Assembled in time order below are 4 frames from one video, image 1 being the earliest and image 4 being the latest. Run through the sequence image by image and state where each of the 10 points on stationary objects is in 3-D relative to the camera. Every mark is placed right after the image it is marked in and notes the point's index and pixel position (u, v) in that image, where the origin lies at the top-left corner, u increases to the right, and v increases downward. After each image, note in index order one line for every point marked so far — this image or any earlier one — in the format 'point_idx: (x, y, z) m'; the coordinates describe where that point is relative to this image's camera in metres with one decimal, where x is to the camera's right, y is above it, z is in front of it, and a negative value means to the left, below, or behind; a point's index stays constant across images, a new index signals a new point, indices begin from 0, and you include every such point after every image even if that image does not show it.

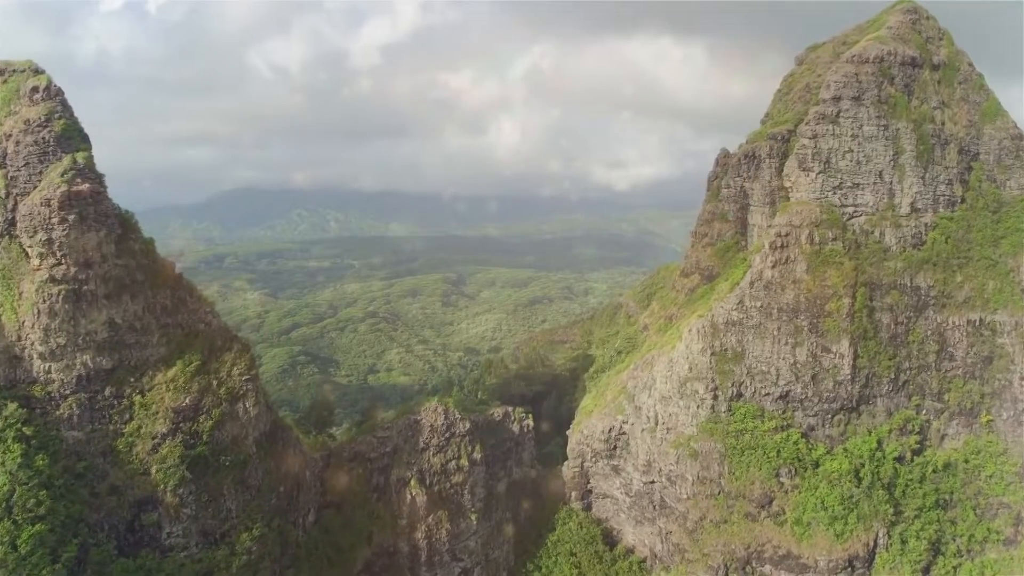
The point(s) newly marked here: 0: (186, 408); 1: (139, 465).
0: (-10.0, -3.7, +19.3) m
1: (-11.2, -5.3, +18.9) m
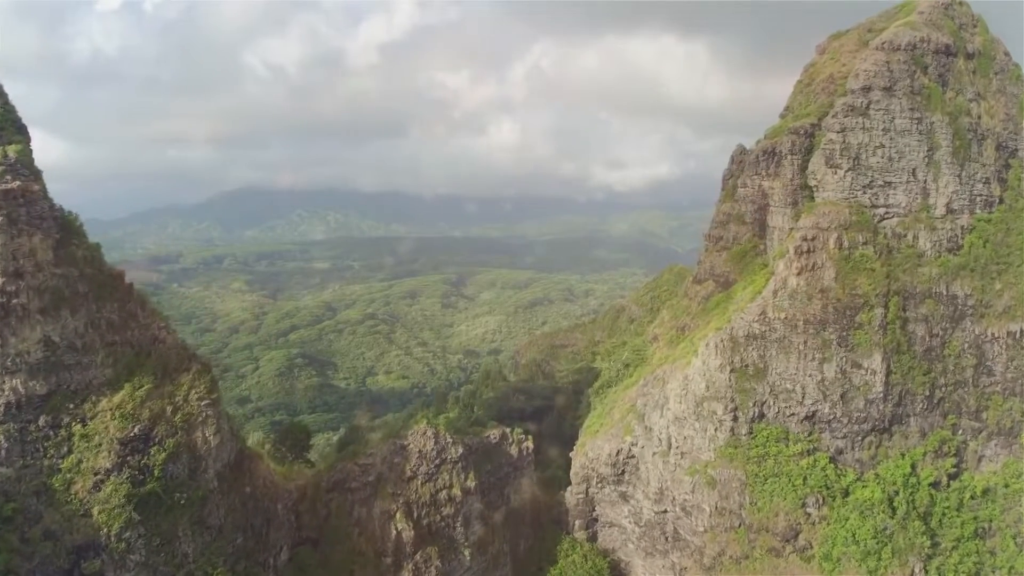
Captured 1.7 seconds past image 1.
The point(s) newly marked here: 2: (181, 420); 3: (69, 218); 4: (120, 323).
0: (-10.1, -4.0, +16.8) m
1: (-11.3, -5.6, +16.4) m
2: (-9.2, -3.7, +17.5) m
3: (-12.6, +2.0, +17.8) m
4: (-11.1, -1.0, +17.8) m
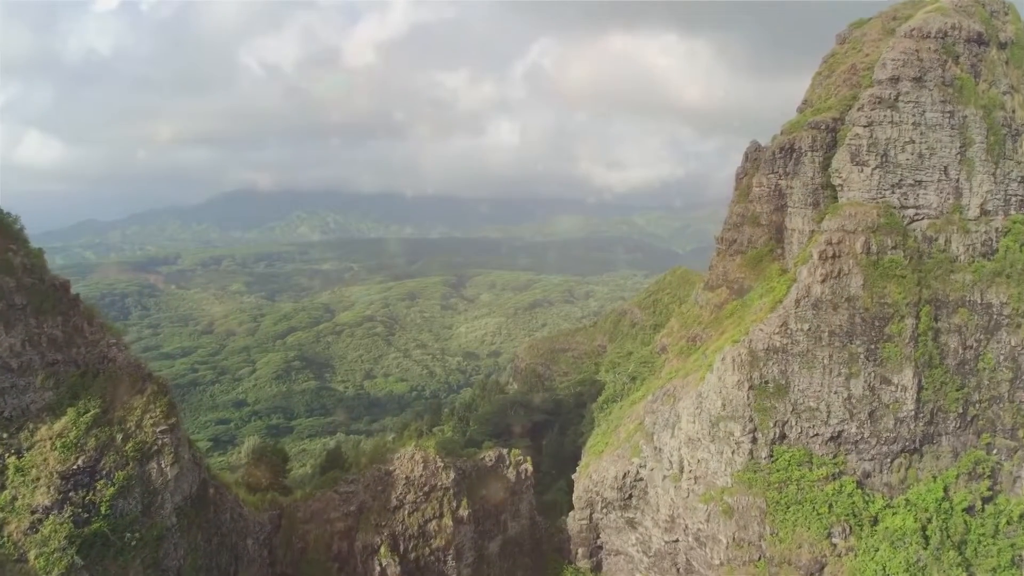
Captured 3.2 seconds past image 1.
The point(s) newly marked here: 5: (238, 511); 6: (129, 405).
0: (-10.2, -4.3, +14.7) m
1: (-11.4, -5.9, +14.3) m
2: (-9.3, -4.0, +15.5) m
3: (-12.7, +1.7, +15.8) m
4: (-11.2, -1.3, +15.7) m
5: (-7.9, -6.5, +18.2) m
6: (-9.7, -3.0, +15.9) m
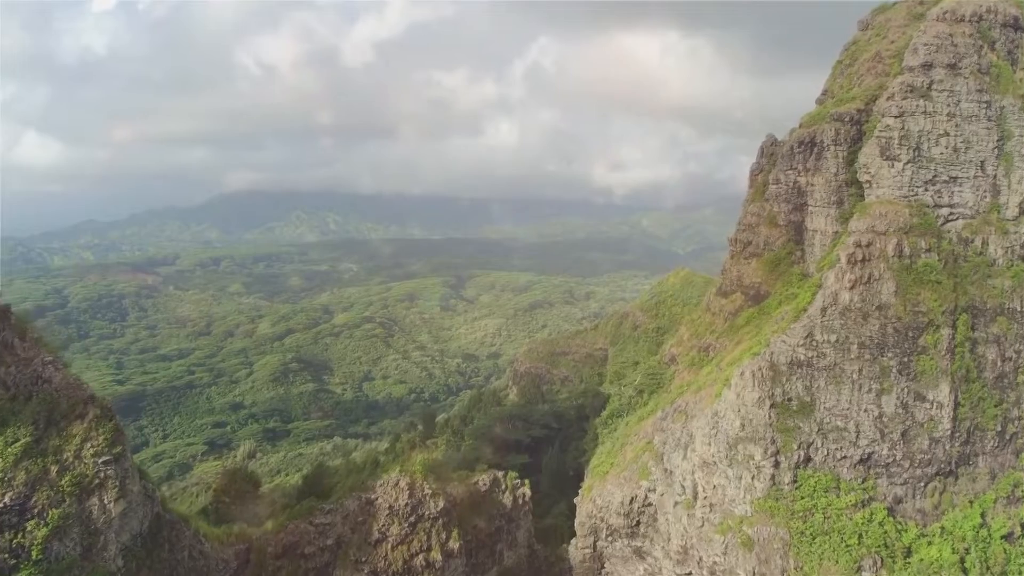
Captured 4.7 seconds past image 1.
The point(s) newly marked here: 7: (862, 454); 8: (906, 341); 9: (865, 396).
0: (-10.3, -4.5, +12.7) m
1: (-11.5, -6.1, +12.3) m
2: (-9.5, -4.2, +13.4) m
3: (-12.8, +1.5, +13.8) m
4: (-11.3, -1.5, +13.7) m
5: (-8.0, -6.7, +16.2) m
6: (-9.8, -3.2, +13.9) m
7: (+11.0, -5.2, +19.7) m
8: (+12.4, -1.7, +19.8) m
9: (+11.1, -3.4, +19.8) m
